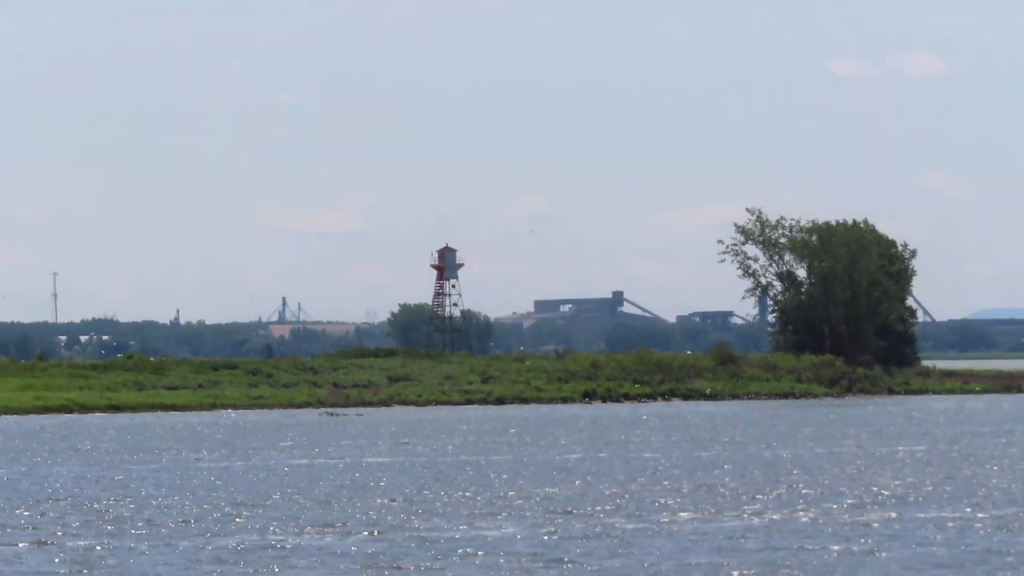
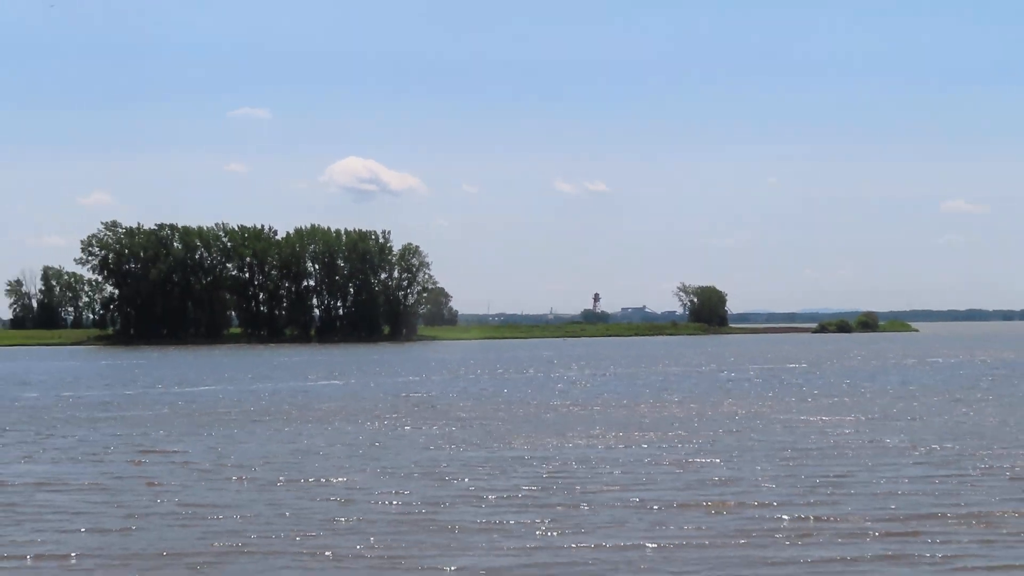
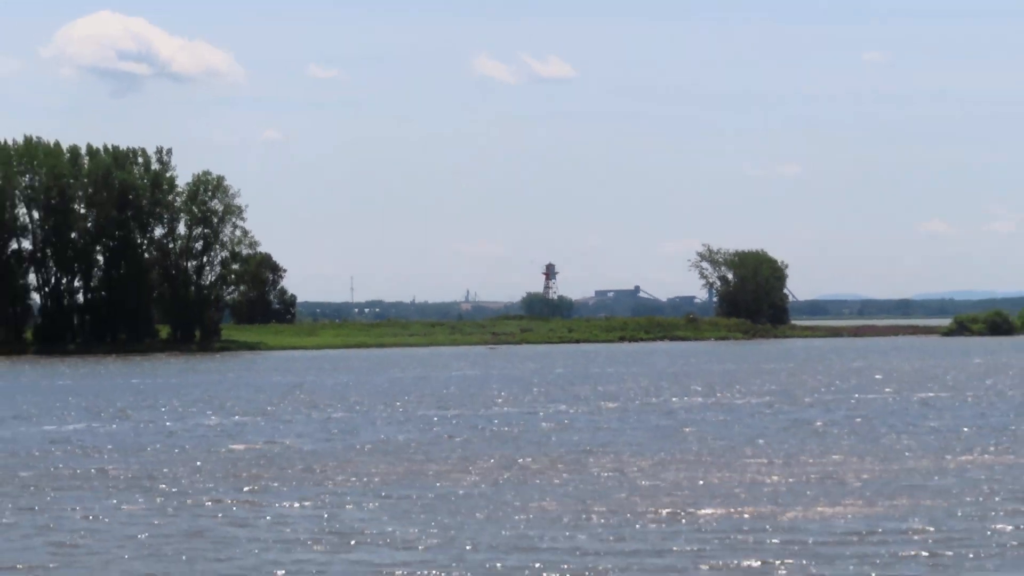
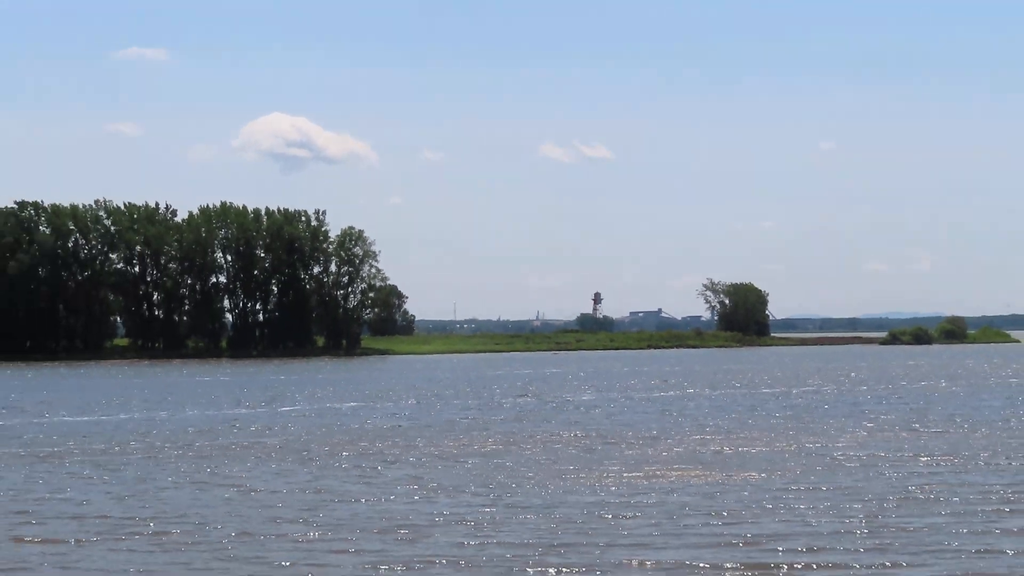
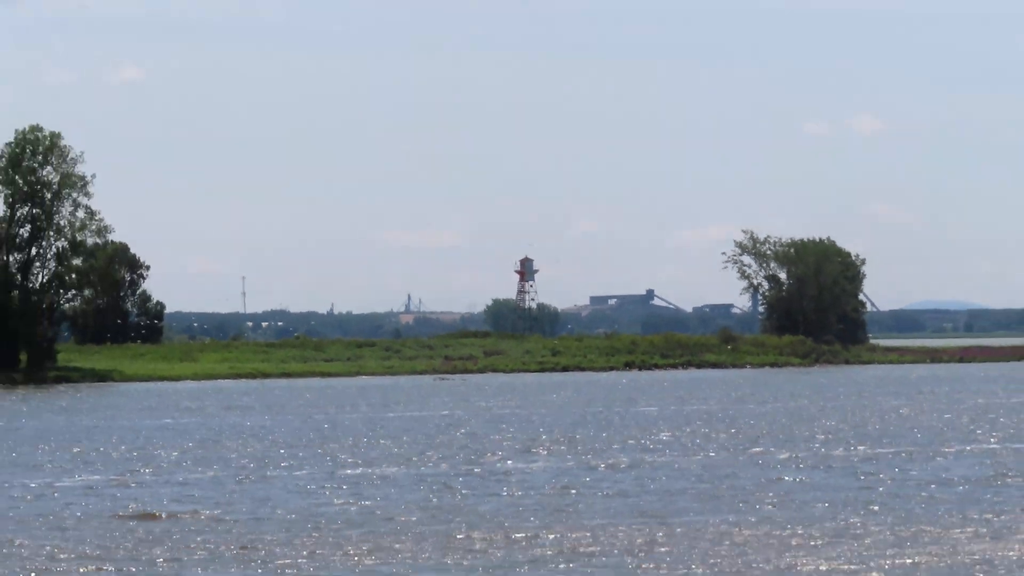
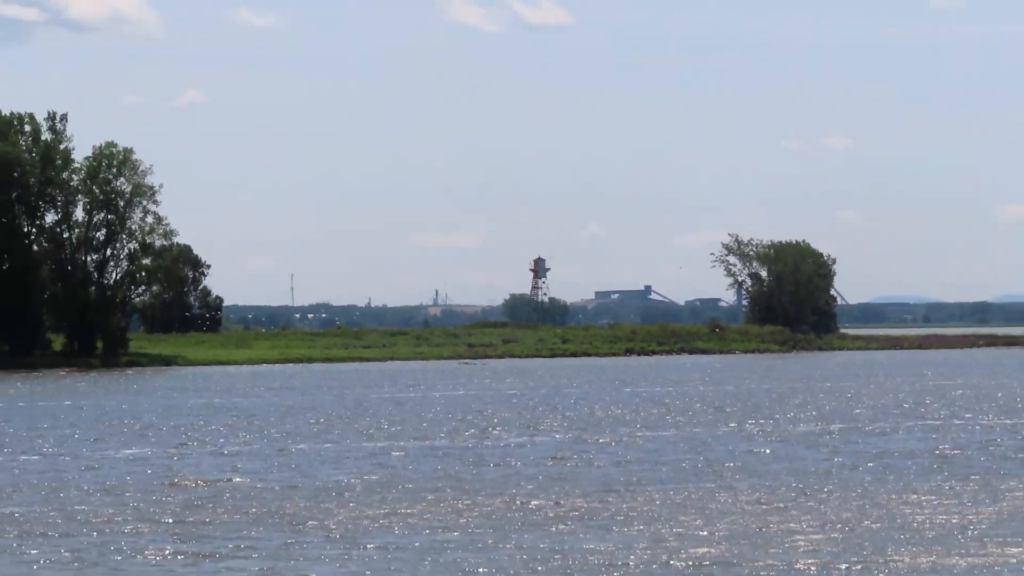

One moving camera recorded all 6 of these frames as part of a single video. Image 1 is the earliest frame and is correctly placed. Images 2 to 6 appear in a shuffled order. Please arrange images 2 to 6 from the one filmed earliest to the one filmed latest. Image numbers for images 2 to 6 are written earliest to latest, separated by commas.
5, 6, 3, 4, 2
